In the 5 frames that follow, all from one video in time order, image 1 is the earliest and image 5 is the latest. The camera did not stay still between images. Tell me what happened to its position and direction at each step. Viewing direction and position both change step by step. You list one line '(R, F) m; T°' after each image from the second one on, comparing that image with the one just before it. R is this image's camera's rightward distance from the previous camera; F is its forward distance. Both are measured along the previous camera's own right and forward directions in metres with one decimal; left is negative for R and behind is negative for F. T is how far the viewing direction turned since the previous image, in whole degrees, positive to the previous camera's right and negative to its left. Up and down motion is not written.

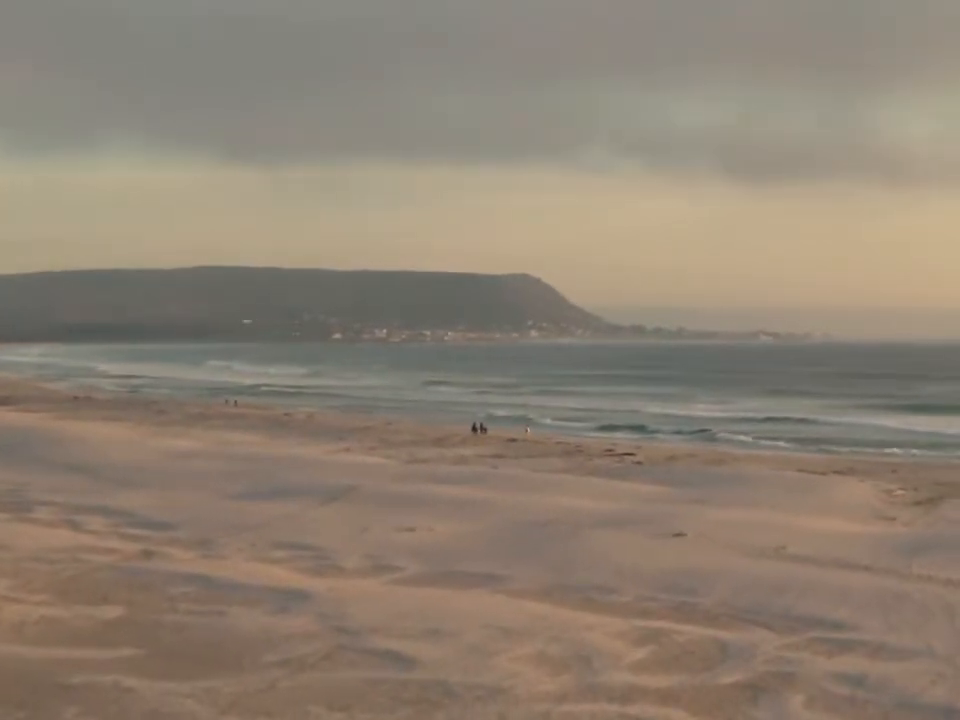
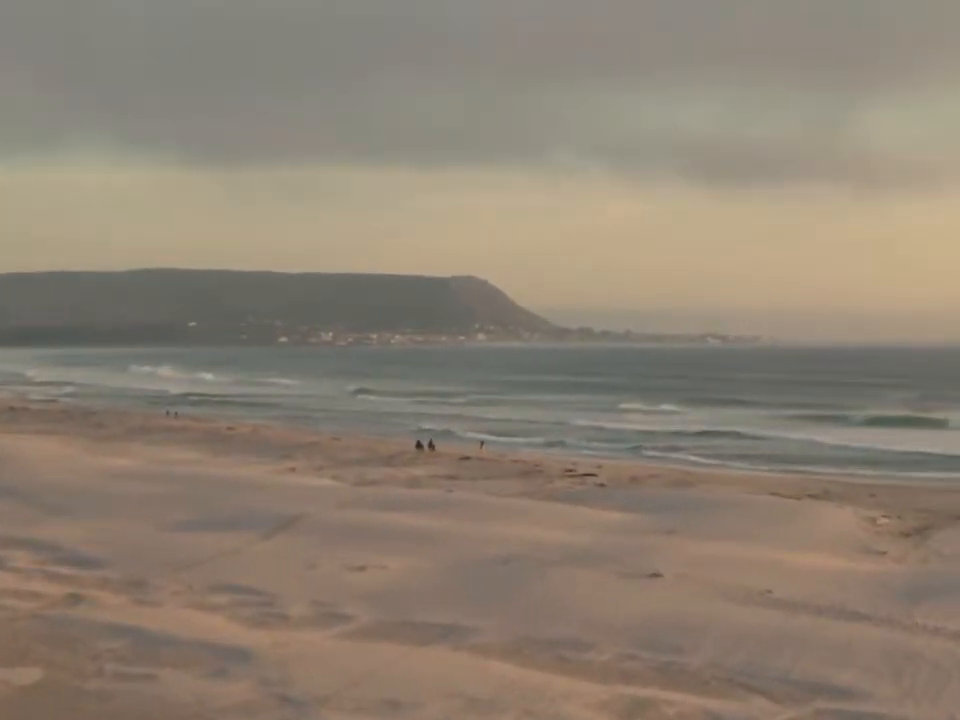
(-0.1, +0.8) m; +3°
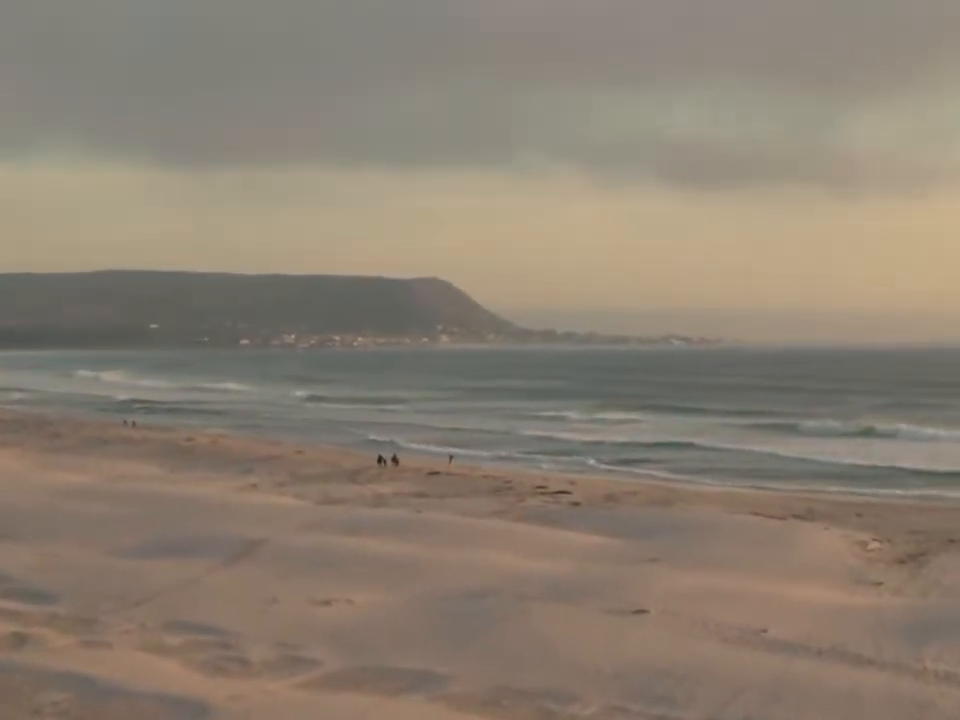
(-0.1, +0.6) m; +2°
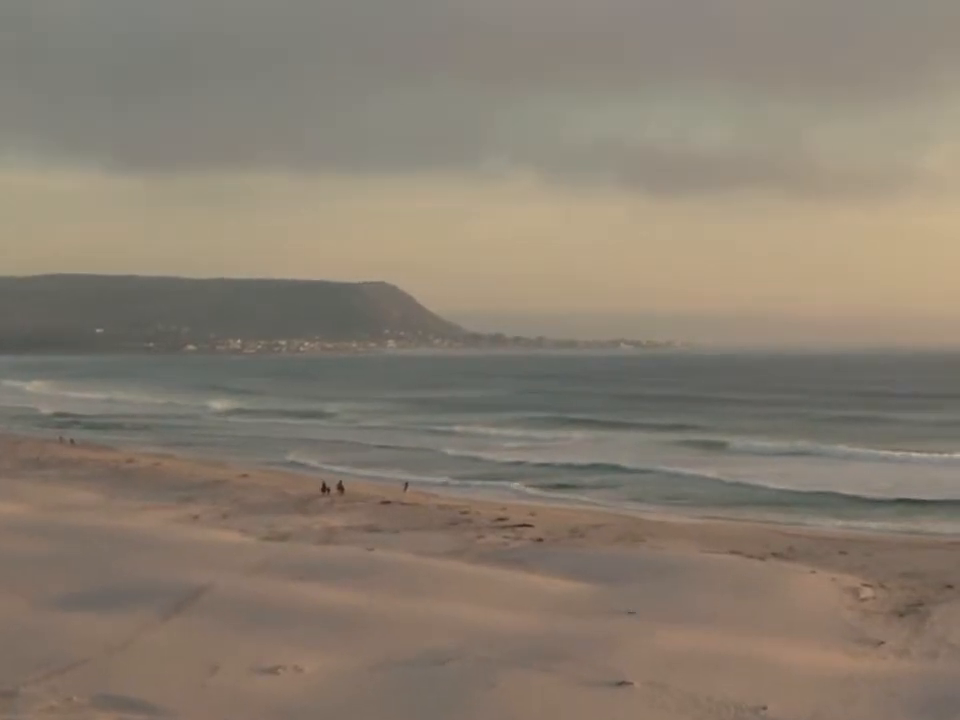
(-0.1, +0.8) m; +3°
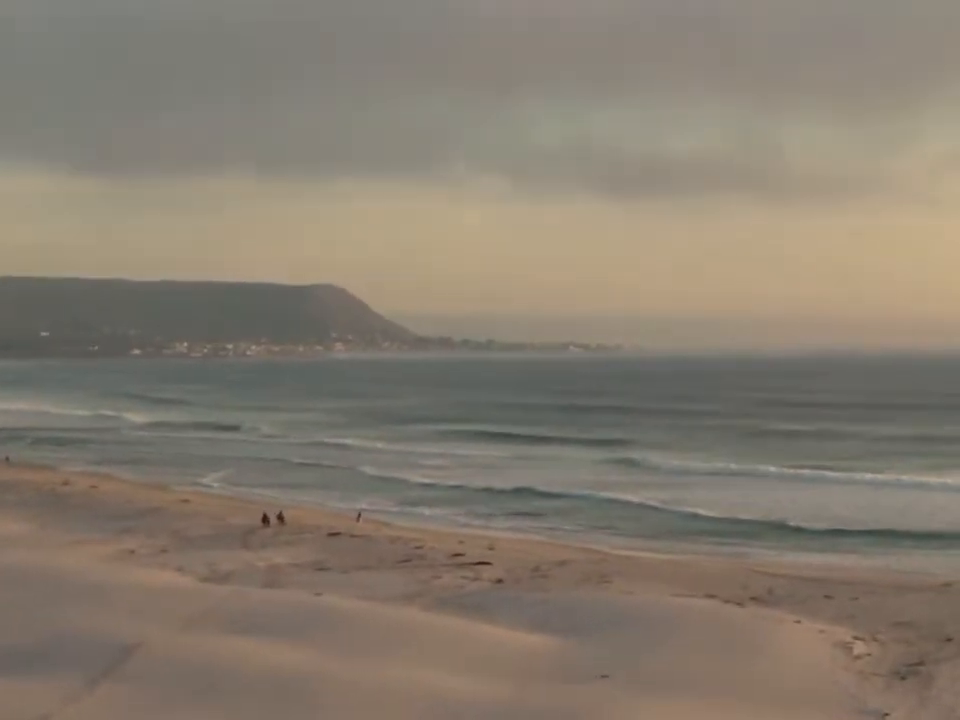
(0.0, +0.9) m; +3°
